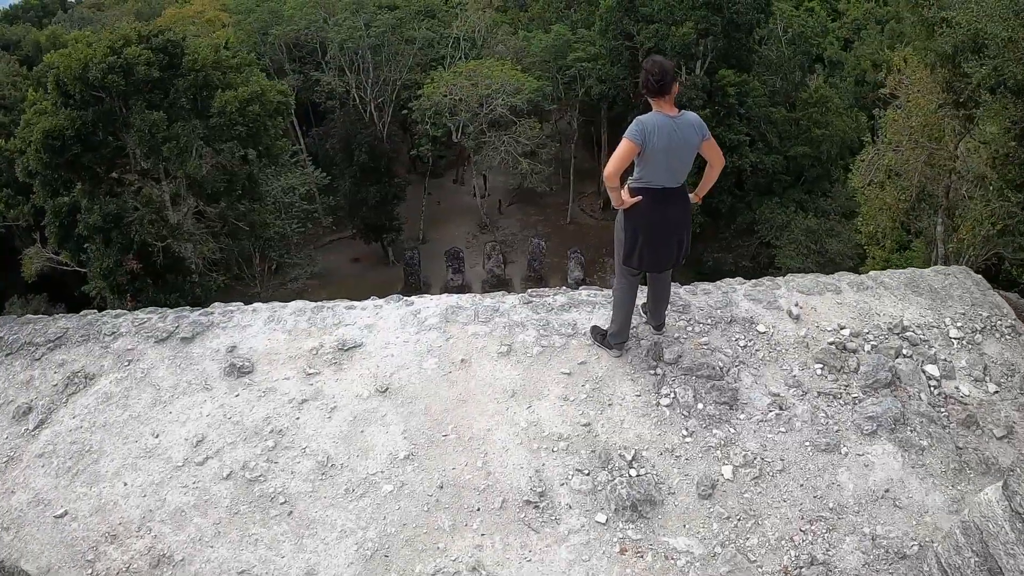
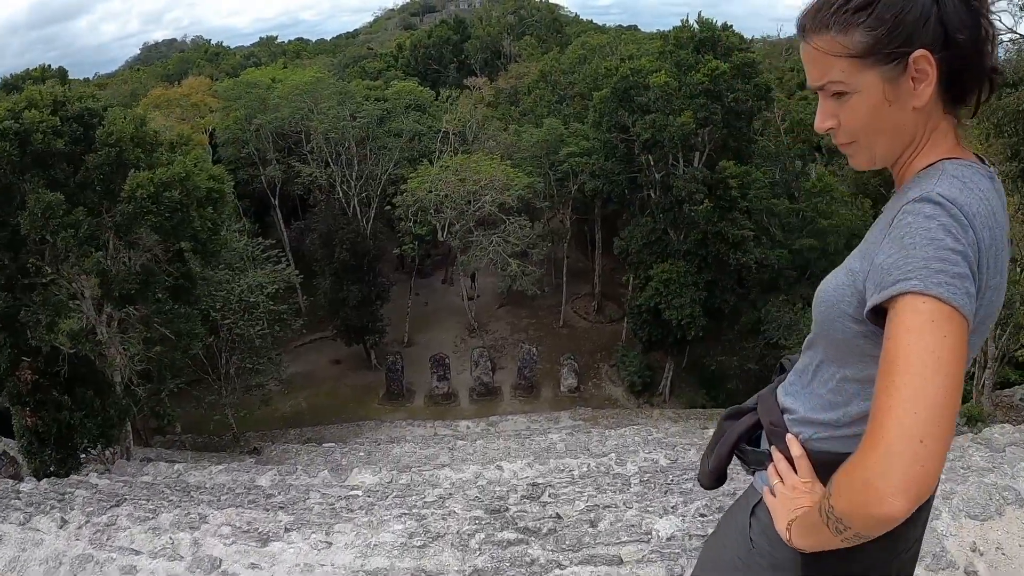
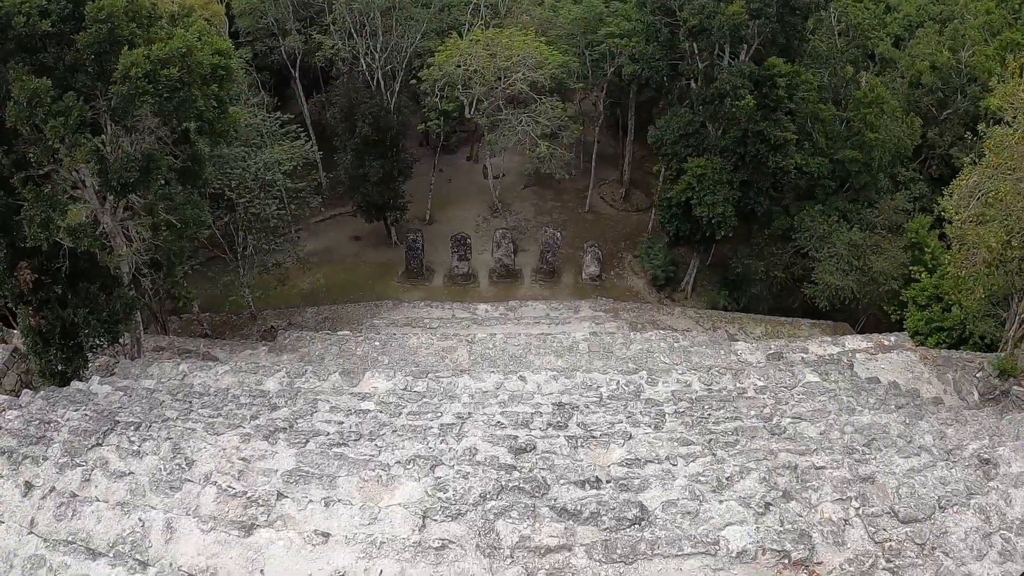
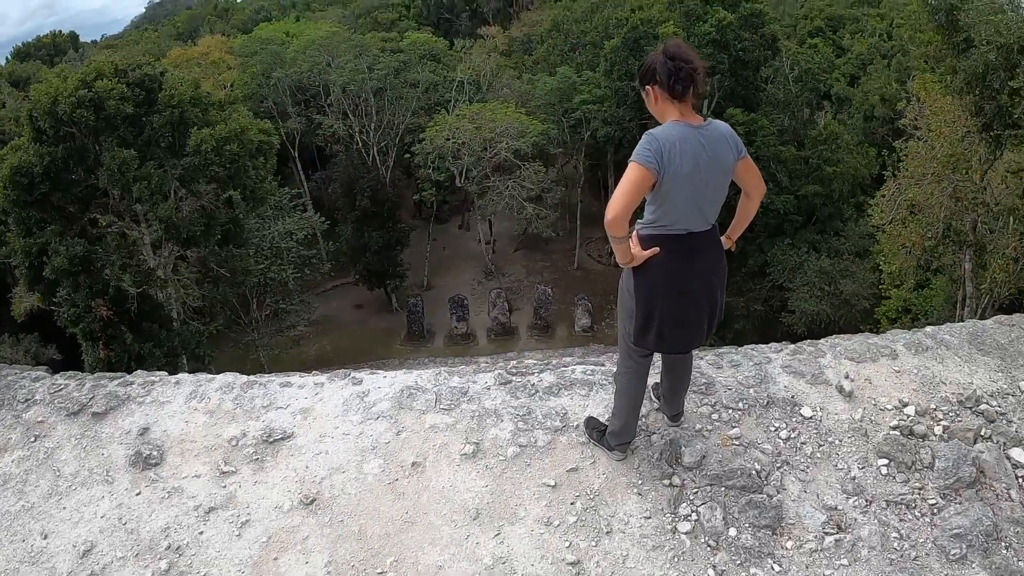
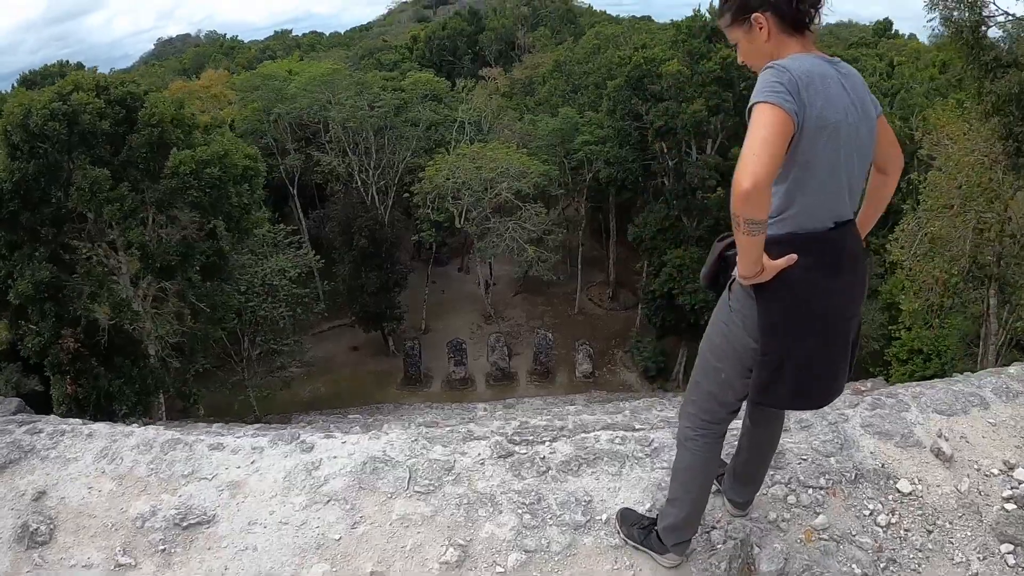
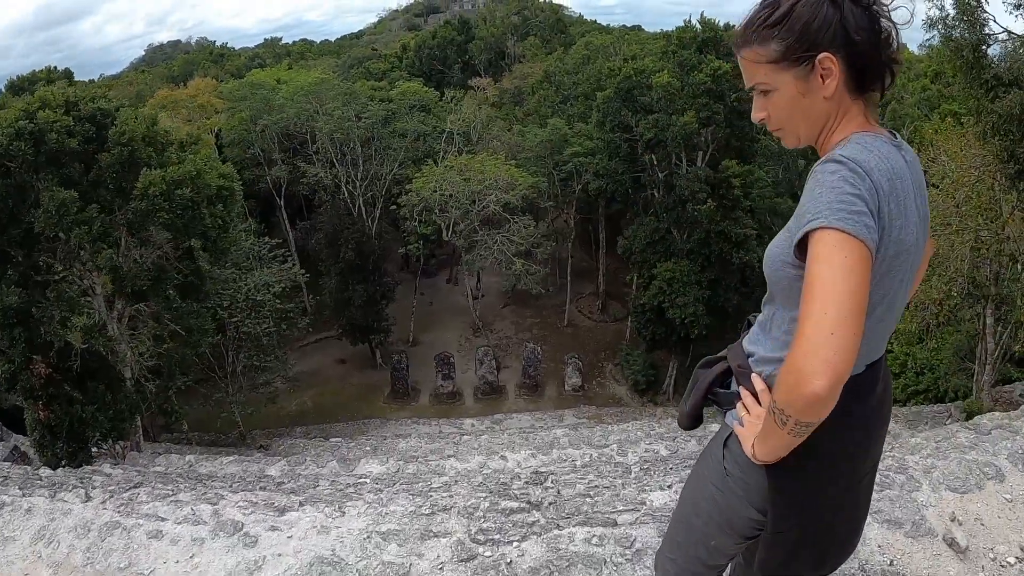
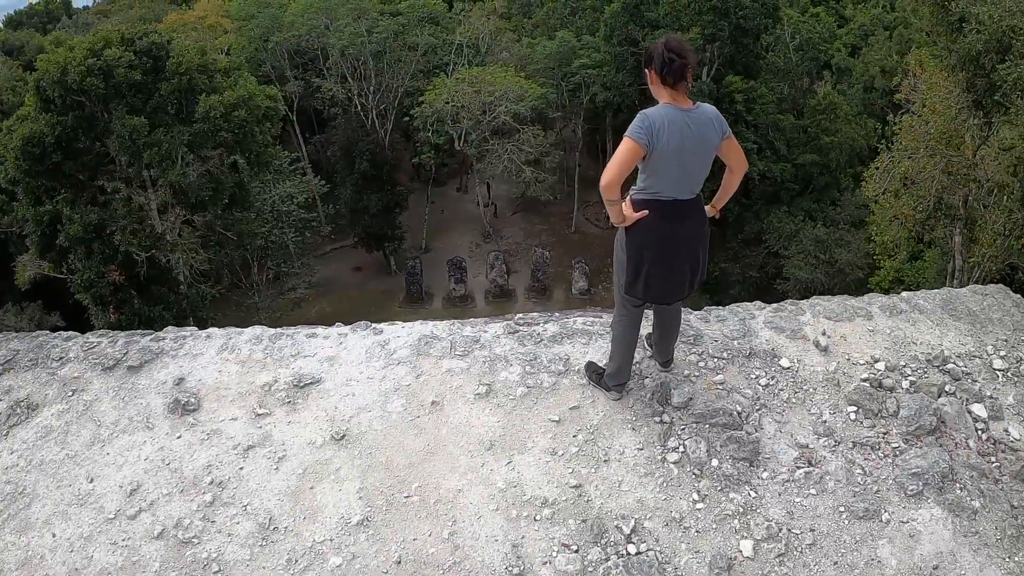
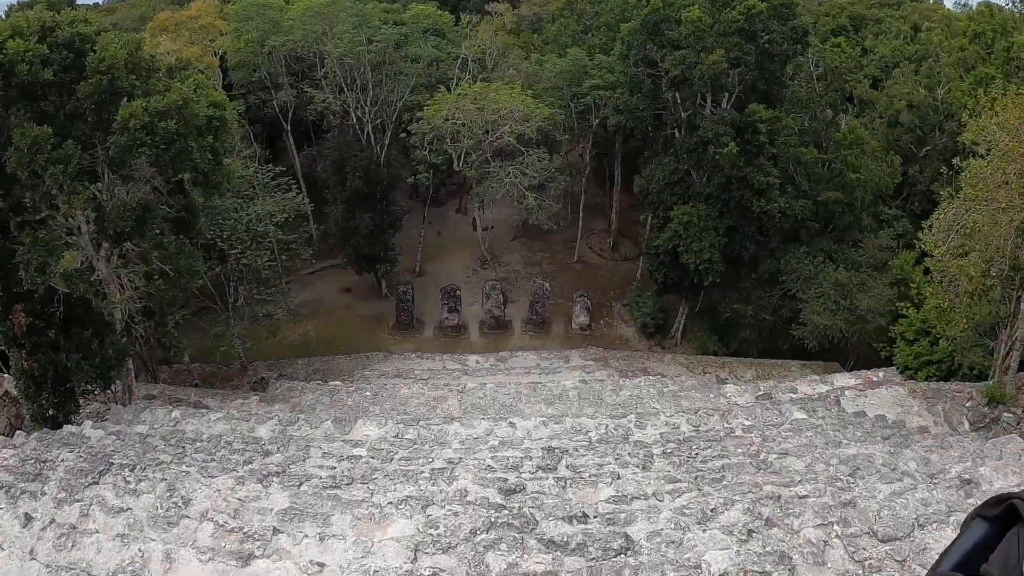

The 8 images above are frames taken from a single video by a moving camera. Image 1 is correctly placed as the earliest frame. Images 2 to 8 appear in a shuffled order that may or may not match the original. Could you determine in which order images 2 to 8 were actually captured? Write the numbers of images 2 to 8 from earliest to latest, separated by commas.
7, 4, 5, 6, 2, 8, 3
